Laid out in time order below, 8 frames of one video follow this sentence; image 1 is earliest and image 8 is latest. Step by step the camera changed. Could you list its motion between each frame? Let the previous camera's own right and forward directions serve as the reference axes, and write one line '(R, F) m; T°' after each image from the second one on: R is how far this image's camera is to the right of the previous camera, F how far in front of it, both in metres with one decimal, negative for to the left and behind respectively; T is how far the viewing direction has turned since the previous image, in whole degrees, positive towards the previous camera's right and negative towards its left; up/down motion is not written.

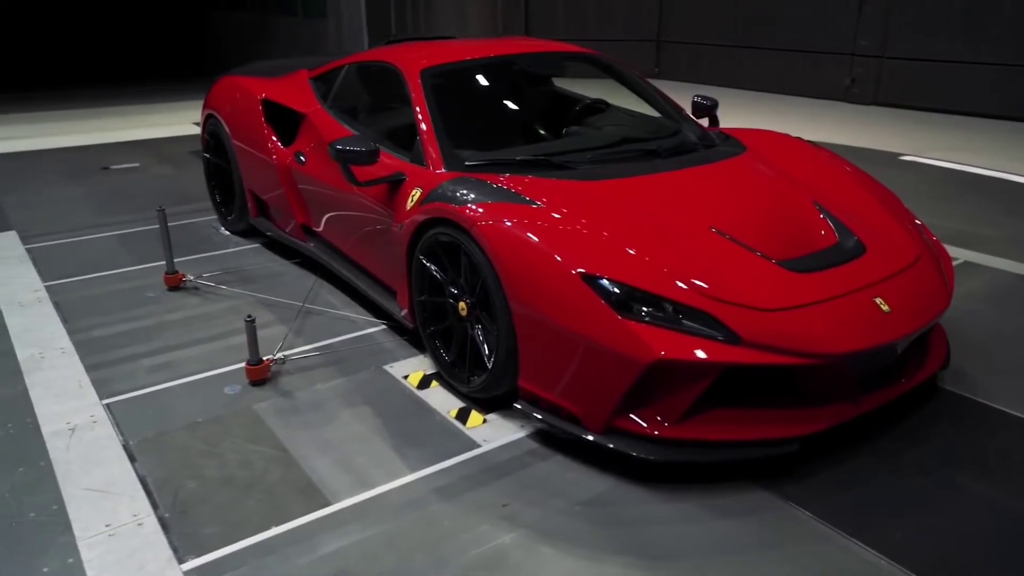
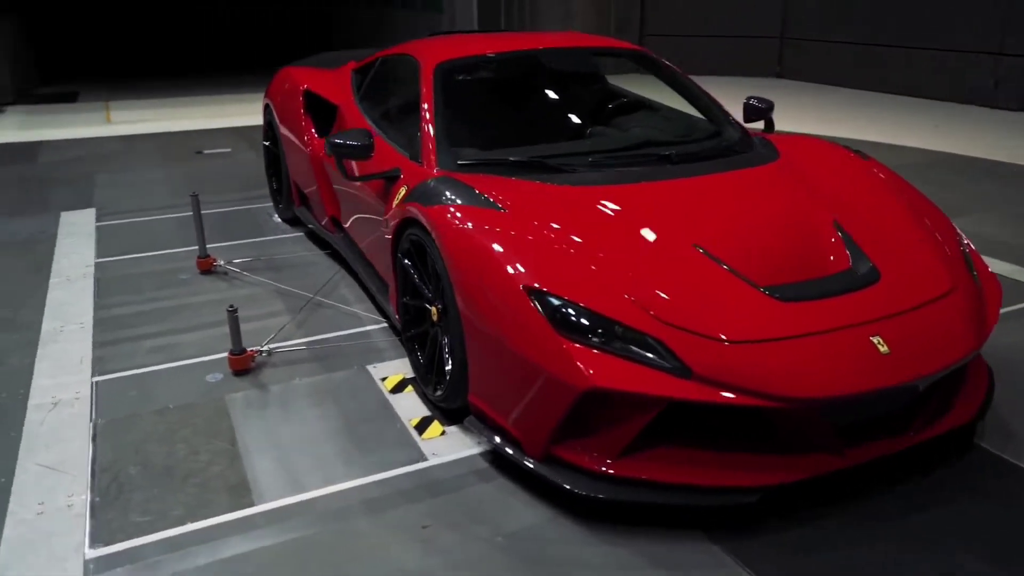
(+0.4, +0.2) m; -9°
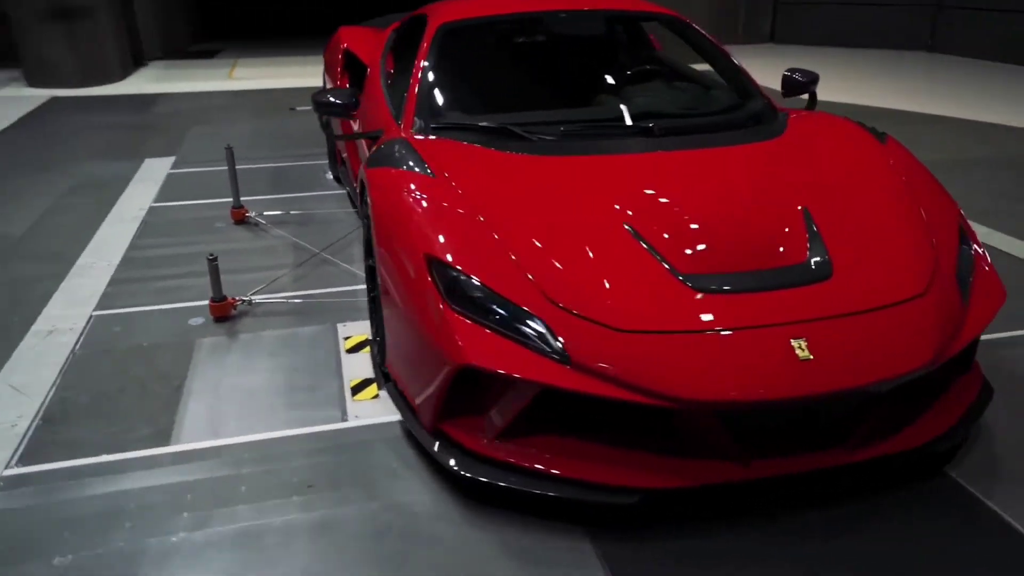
(+0.5, +0.1) m; -10°
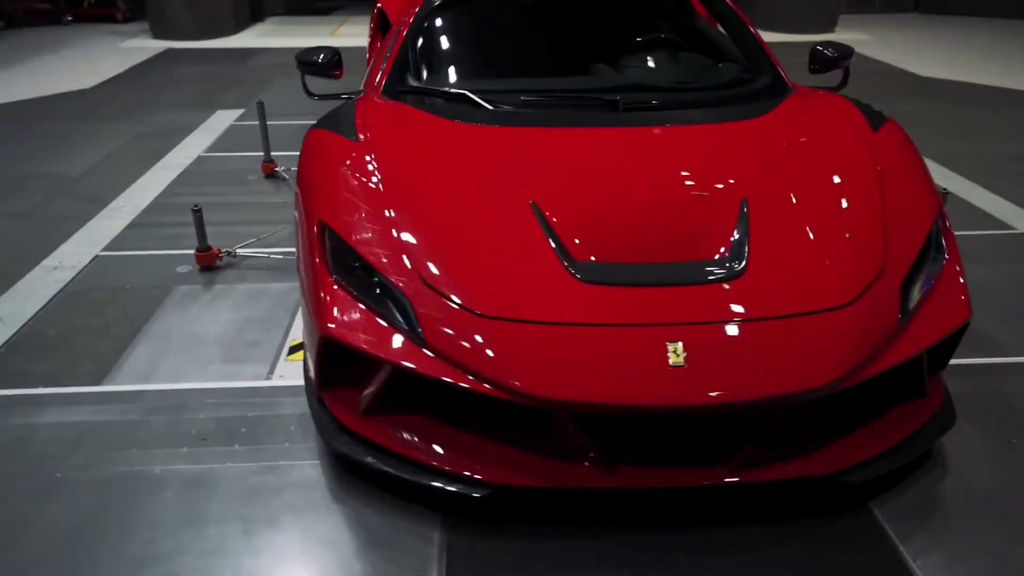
(+0.5, +0.1) m; -10°
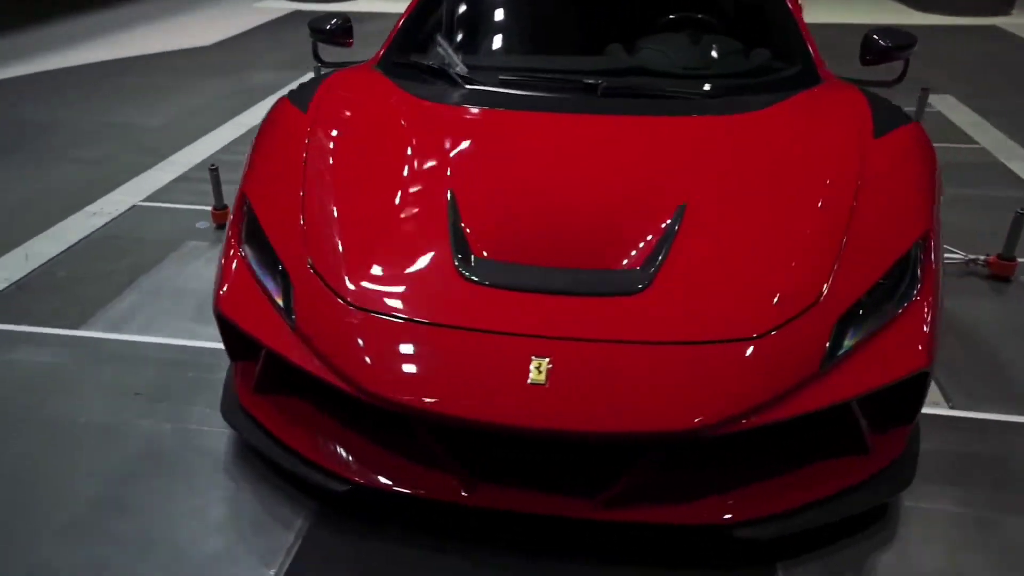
(+0.5, +0.1) m; -11°
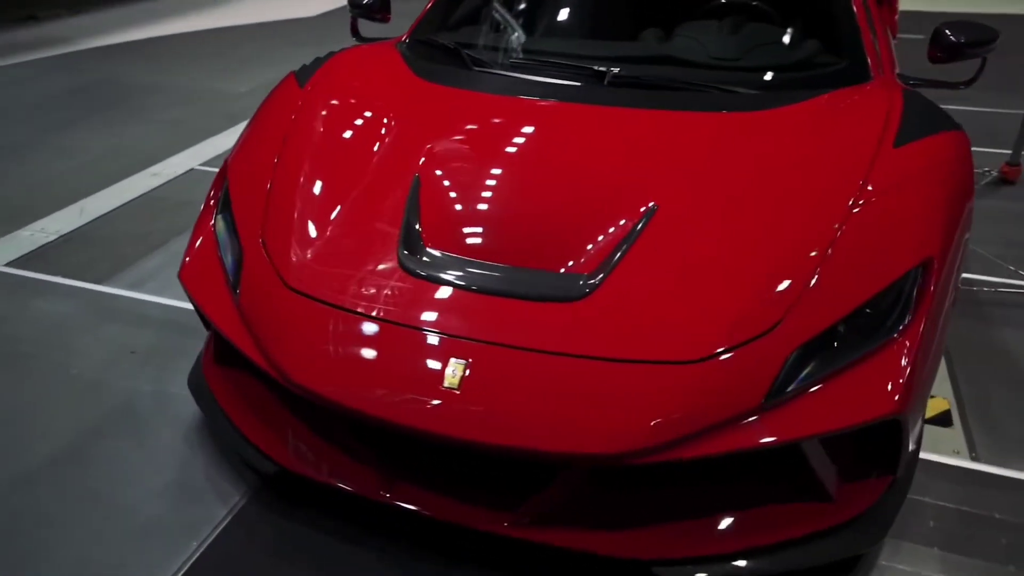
(+0.3, +0.1) m; -9°
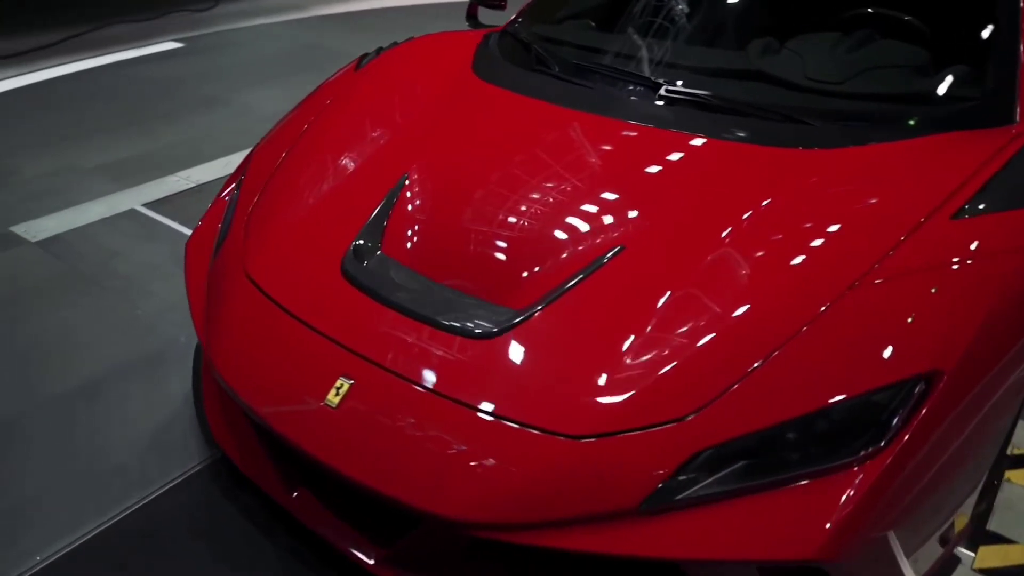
(+0.4, +0.2) m; -17°
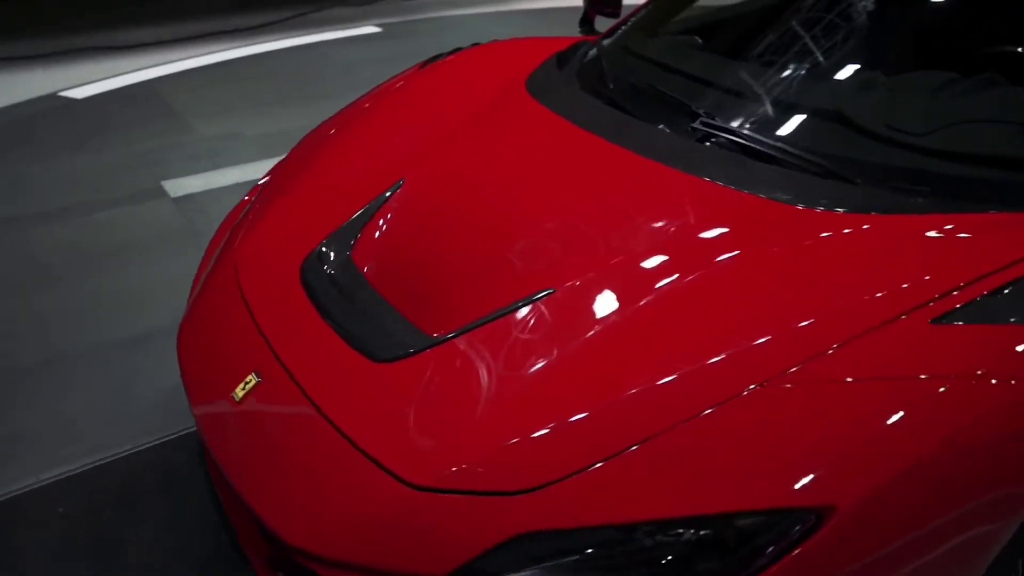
(+0.4, +0.1) m; -16°
